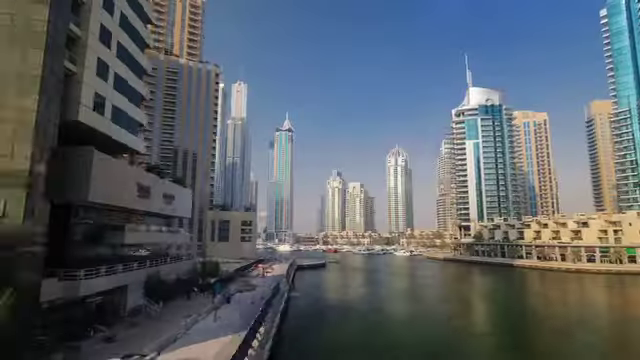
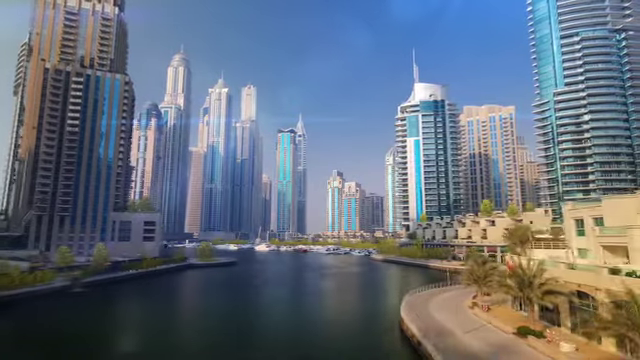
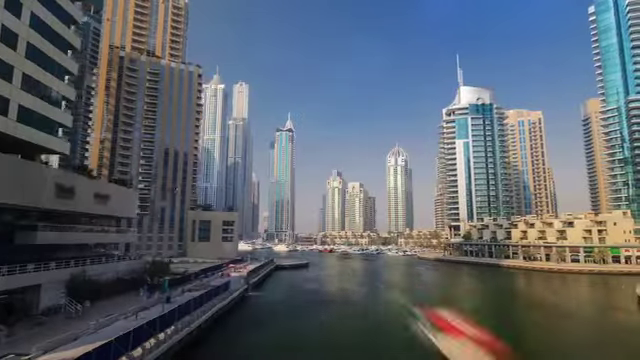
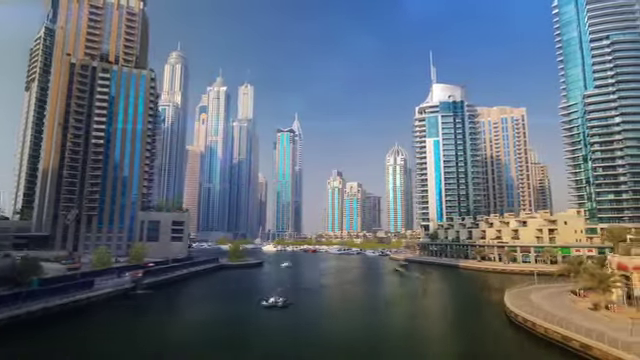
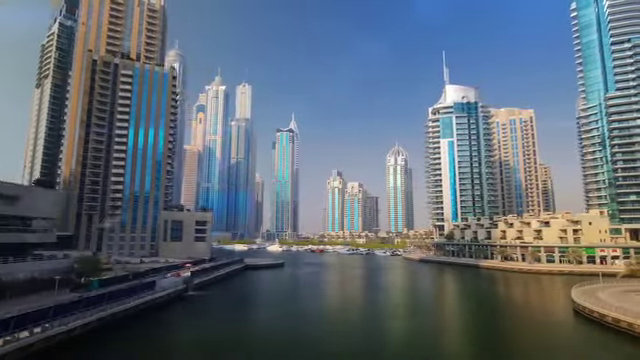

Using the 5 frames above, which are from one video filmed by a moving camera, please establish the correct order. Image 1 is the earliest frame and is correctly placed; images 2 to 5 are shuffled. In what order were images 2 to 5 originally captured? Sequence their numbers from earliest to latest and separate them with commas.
3, 5, 4, 2
